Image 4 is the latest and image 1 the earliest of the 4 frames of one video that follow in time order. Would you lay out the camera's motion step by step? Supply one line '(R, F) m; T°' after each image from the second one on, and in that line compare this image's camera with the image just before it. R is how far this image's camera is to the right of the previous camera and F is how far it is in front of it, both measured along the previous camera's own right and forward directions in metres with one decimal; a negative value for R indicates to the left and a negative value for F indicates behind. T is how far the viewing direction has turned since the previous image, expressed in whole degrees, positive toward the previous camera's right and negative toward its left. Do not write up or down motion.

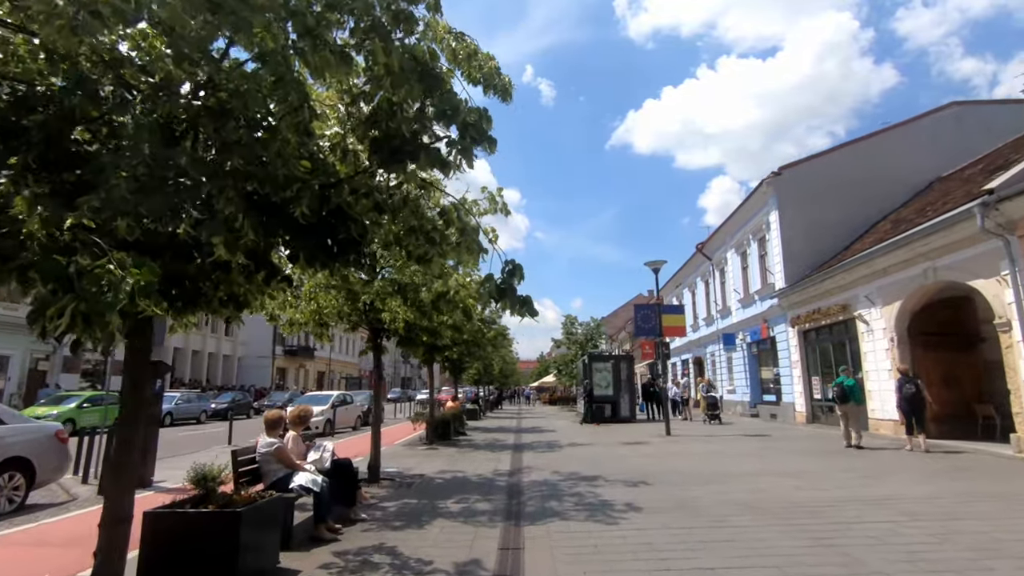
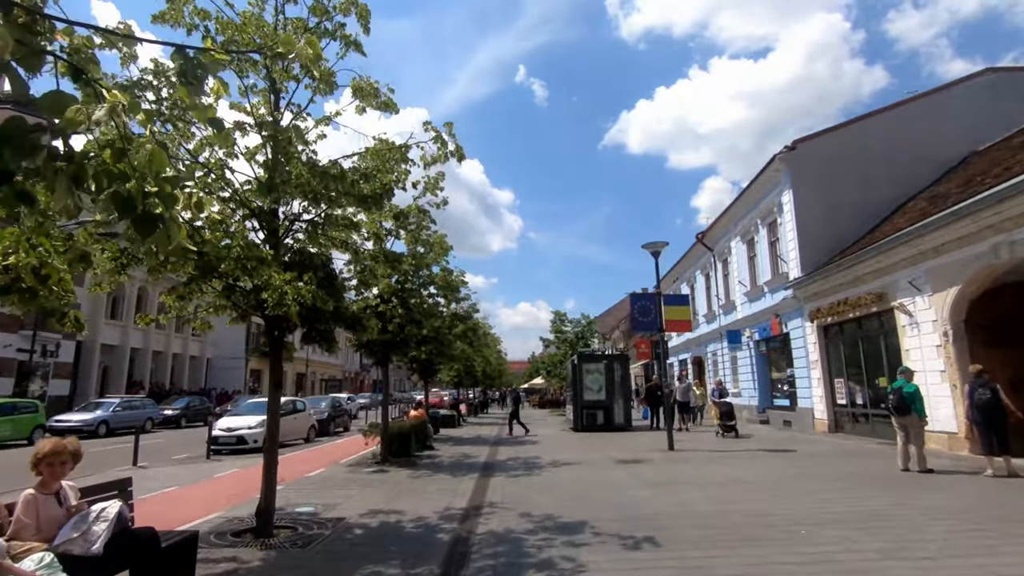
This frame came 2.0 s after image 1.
(+0.5, +2.8) m; +1°
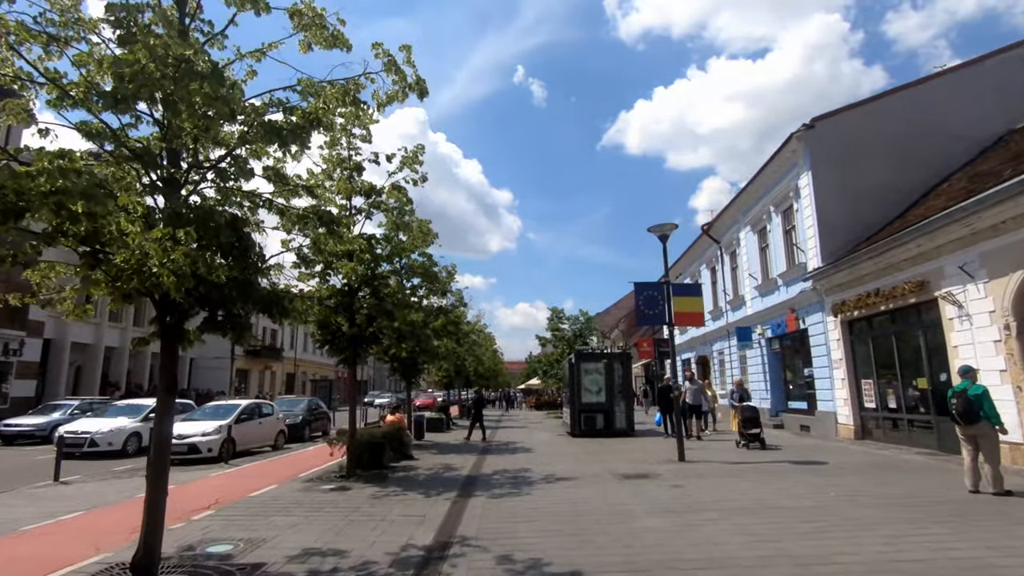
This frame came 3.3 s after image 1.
(+0.2, +1.8) m; 0°
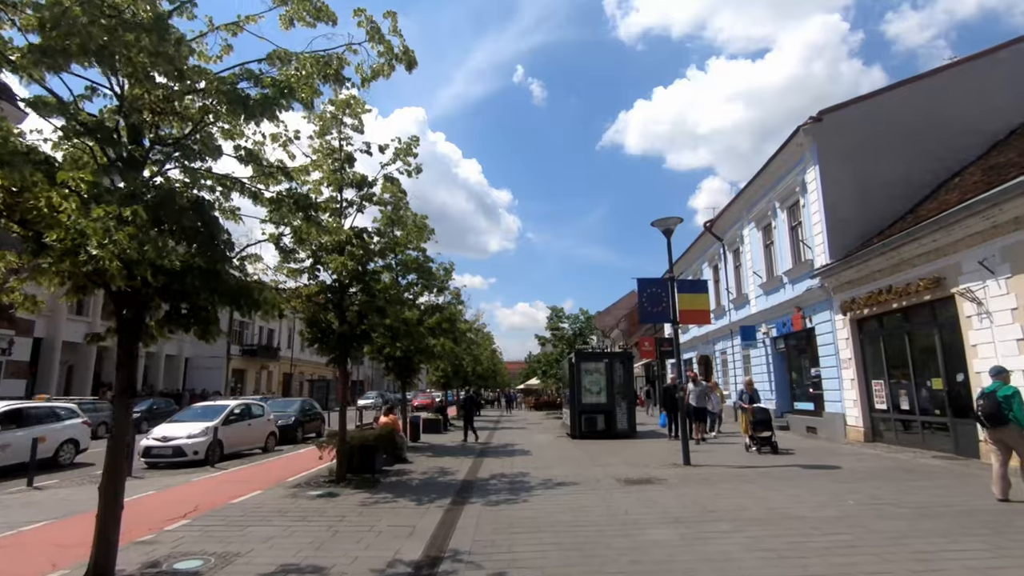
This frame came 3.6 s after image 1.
(0.0, +0.5) m; 0°
